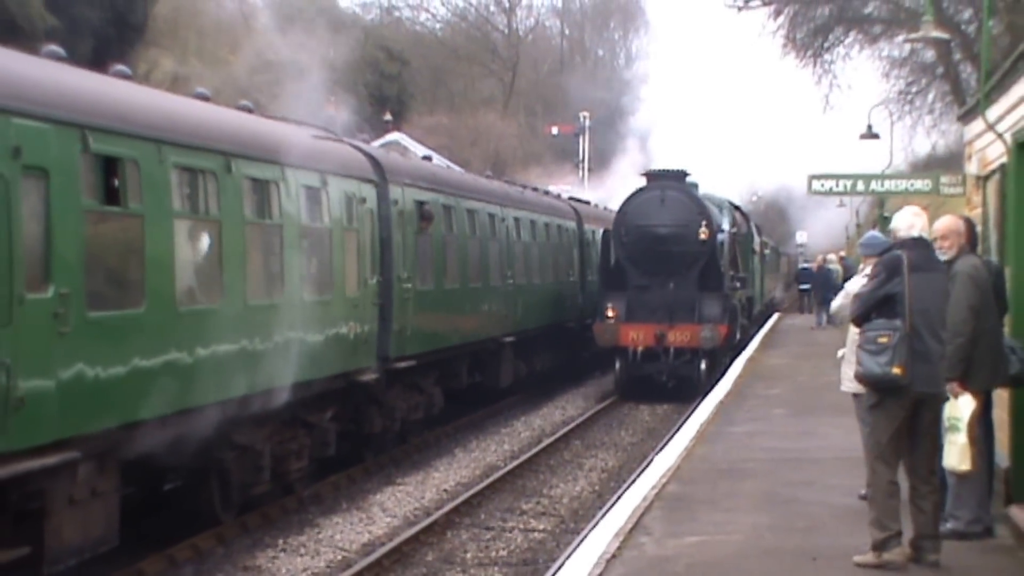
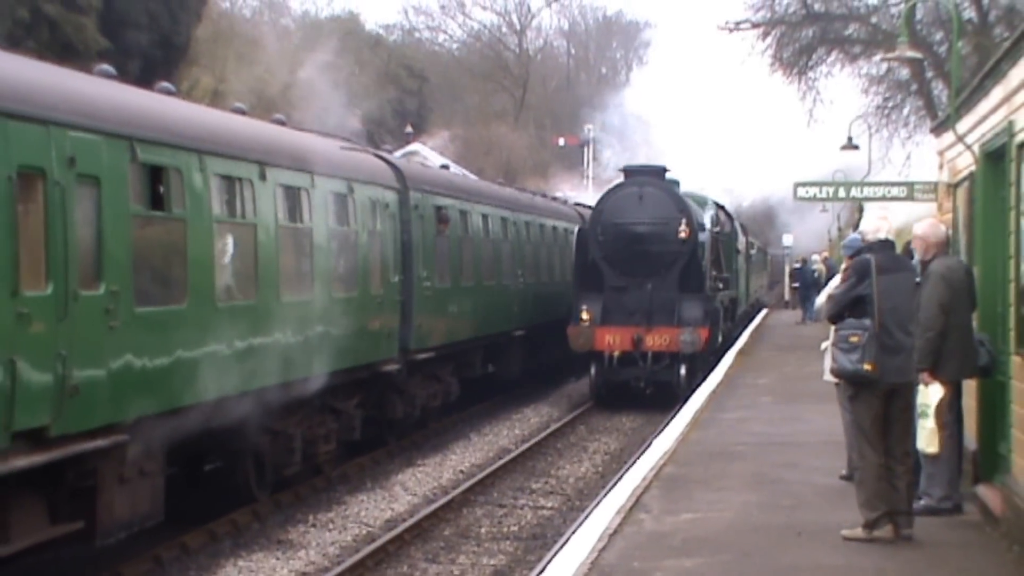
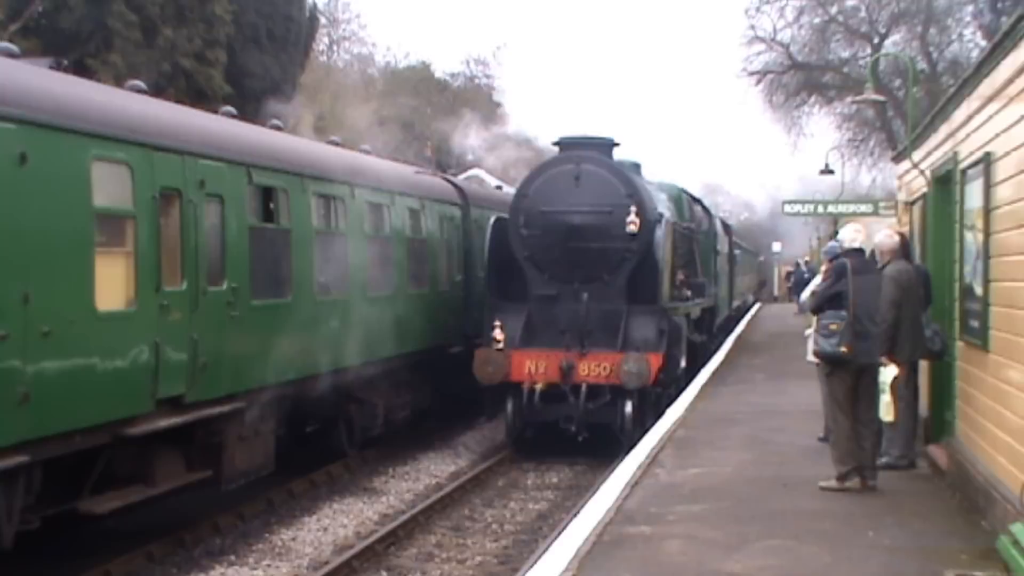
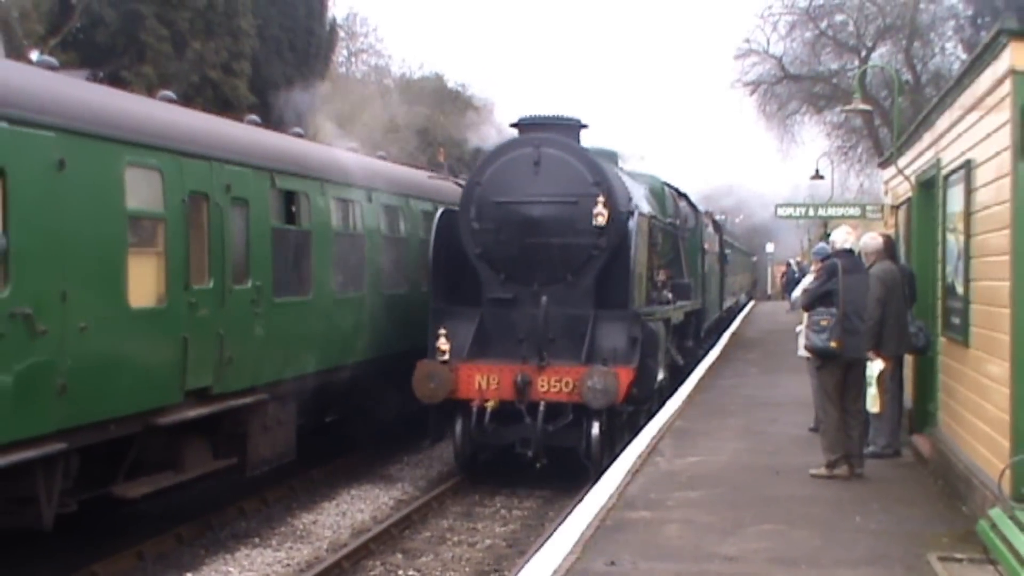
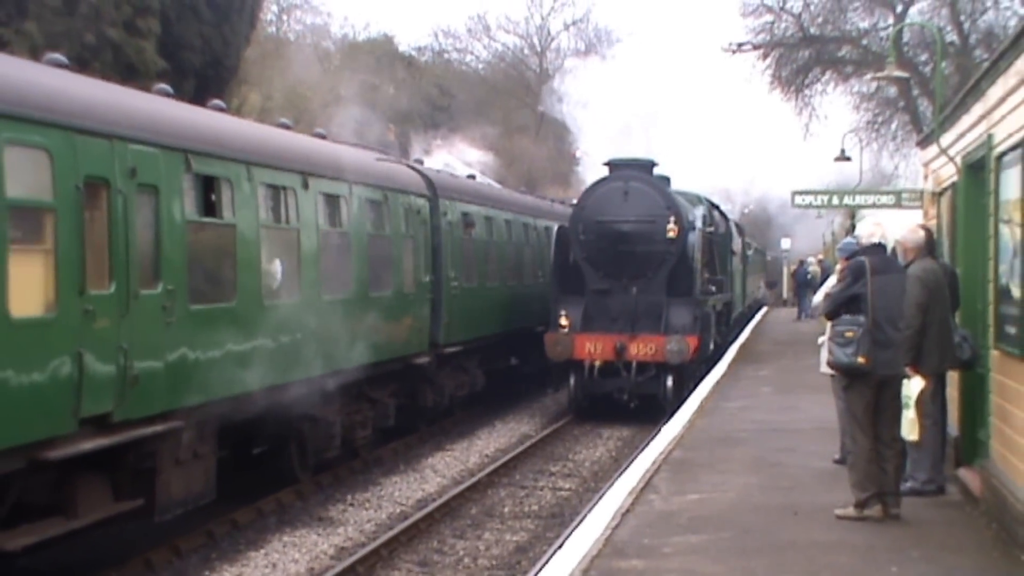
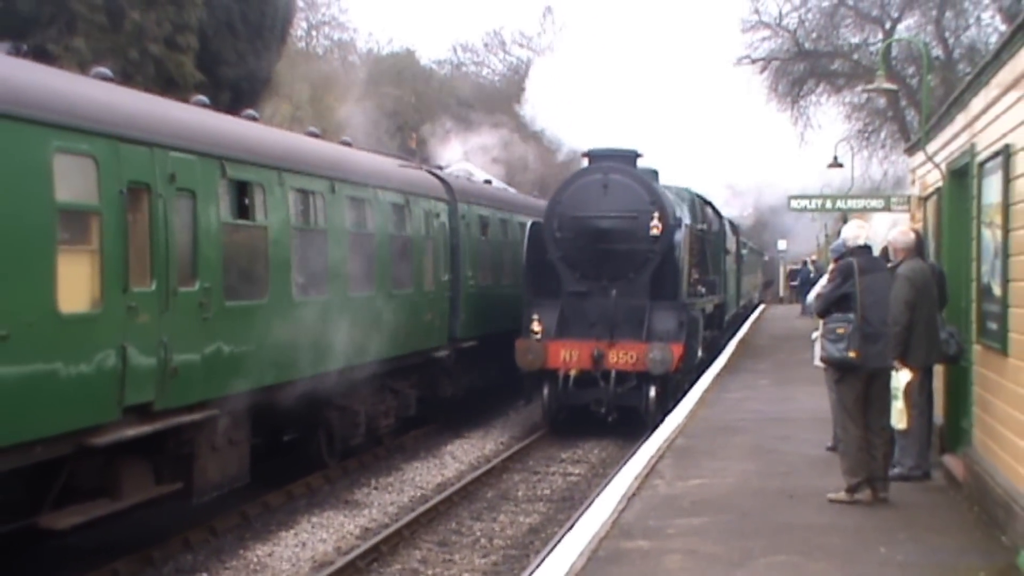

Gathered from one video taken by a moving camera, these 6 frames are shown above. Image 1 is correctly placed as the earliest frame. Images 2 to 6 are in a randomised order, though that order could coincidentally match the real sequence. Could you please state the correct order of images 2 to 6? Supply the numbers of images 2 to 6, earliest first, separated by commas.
2, 5, 6, 3, 4
